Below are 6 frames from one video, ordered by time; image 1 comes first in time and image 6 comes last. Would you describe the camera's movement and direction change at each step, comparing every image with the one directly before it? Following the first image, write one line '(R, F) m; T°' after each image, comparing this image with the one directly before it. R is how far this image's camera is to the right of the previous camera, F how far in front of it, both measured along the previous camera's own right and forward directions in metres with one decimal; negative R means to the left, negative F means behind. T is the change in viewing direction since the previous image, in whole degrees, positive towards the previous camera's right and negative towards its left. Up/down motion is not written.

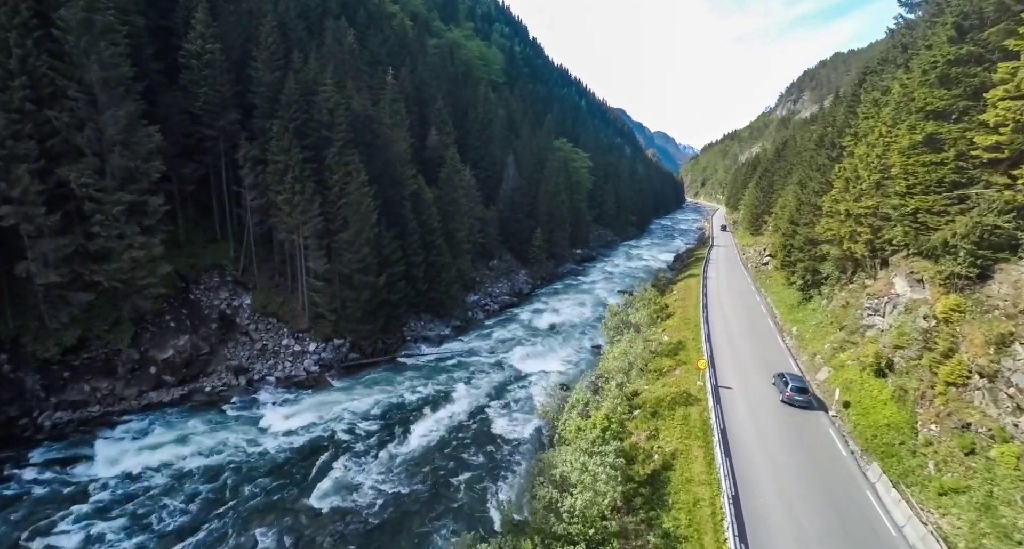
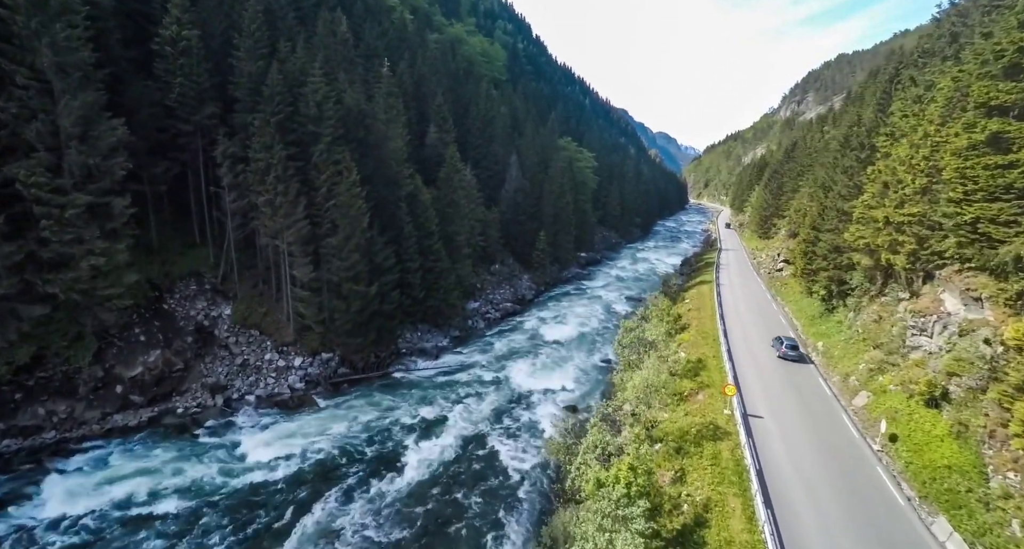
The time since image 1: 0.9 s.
(-0.2, +2.5) m; 0°
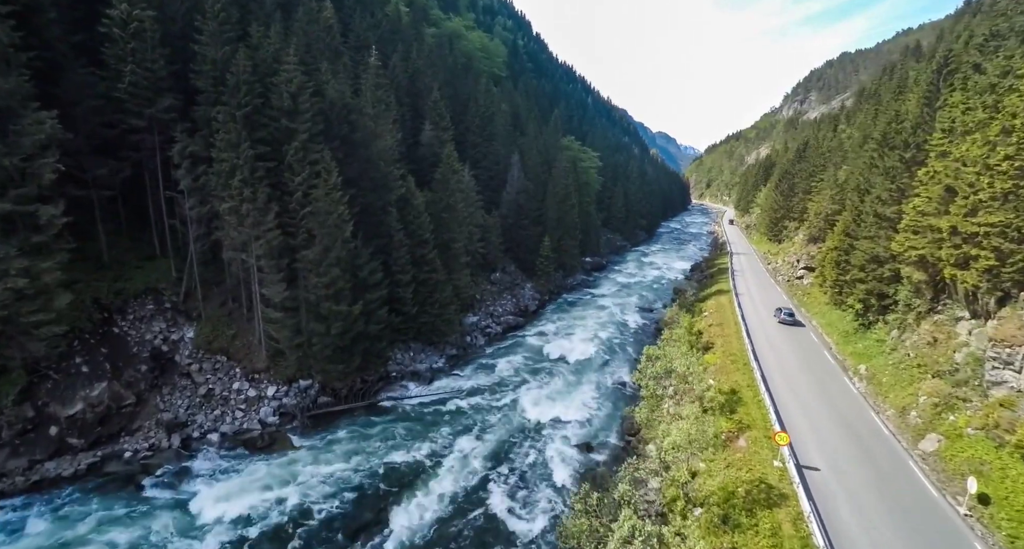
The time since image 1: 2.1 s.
(-0.3, +3.5) m; 0°
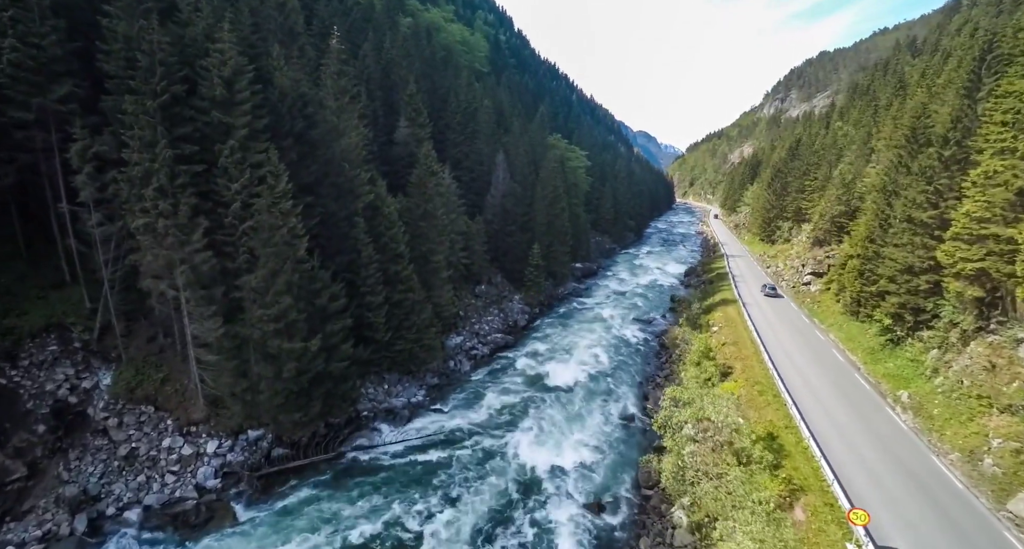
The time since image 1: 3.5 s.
(-0.4, +4.2) m; +2°
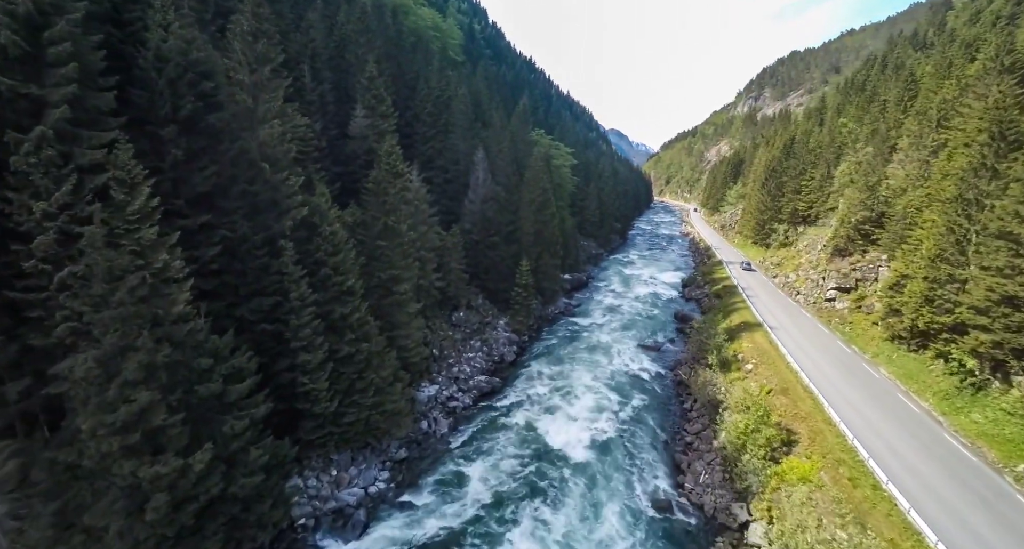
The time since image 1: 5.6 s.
(-0.9, +7.2) m; +3°
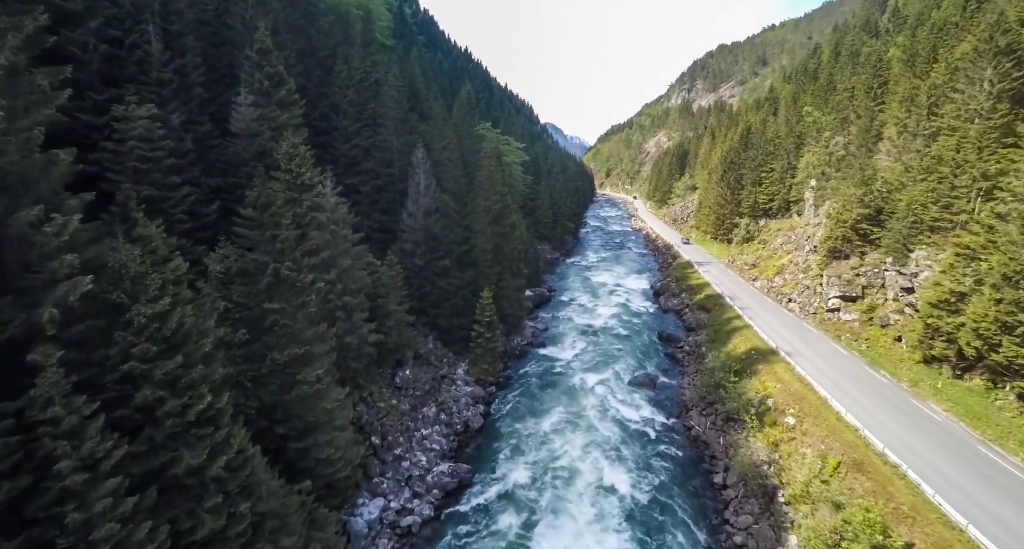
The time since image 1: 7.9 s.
(-1.1, +8.1) m; +7°
